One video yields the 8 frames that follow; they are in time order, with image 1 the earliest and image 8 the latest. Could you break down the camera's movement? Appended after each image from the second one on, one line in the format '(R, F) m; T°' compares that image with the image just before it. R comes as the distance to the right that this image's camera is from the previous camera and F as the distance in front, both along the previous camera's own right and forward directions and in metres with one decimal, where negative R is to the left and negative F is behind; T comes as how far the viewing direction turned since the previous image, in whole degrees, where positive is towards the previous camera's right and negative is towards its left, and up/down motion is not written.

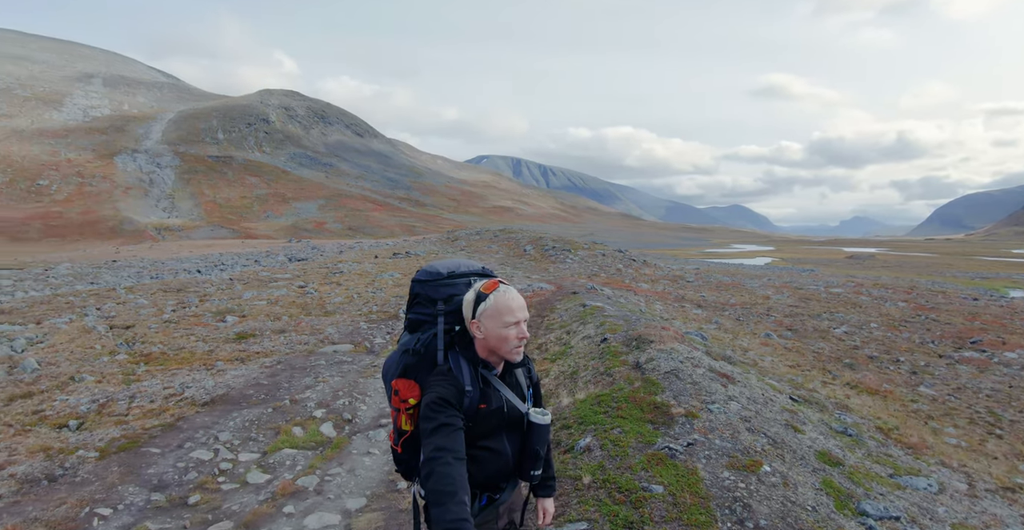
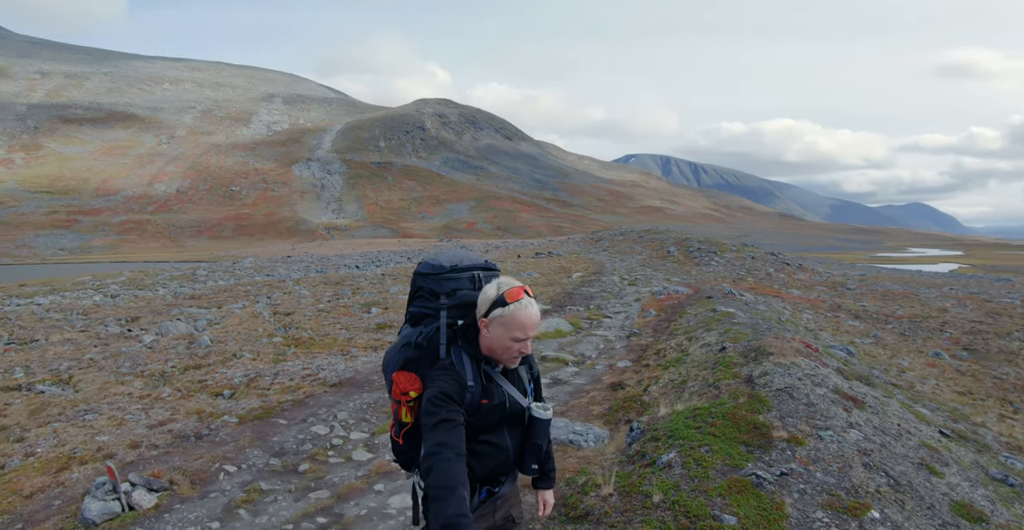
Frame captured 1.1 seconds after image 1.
(+1.7, +0.7) m; -16°
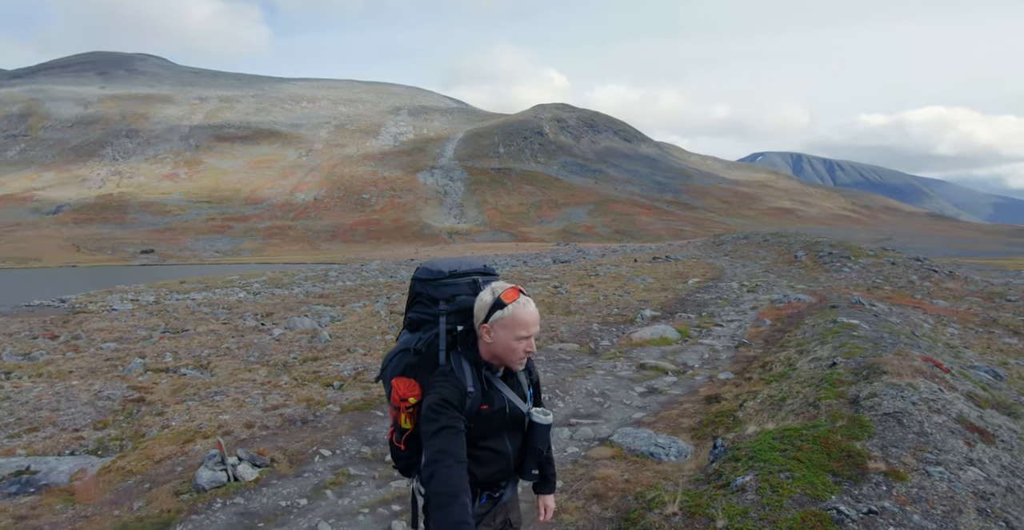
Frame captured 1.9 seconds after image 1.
(+1.3, +0.3) m; -13°
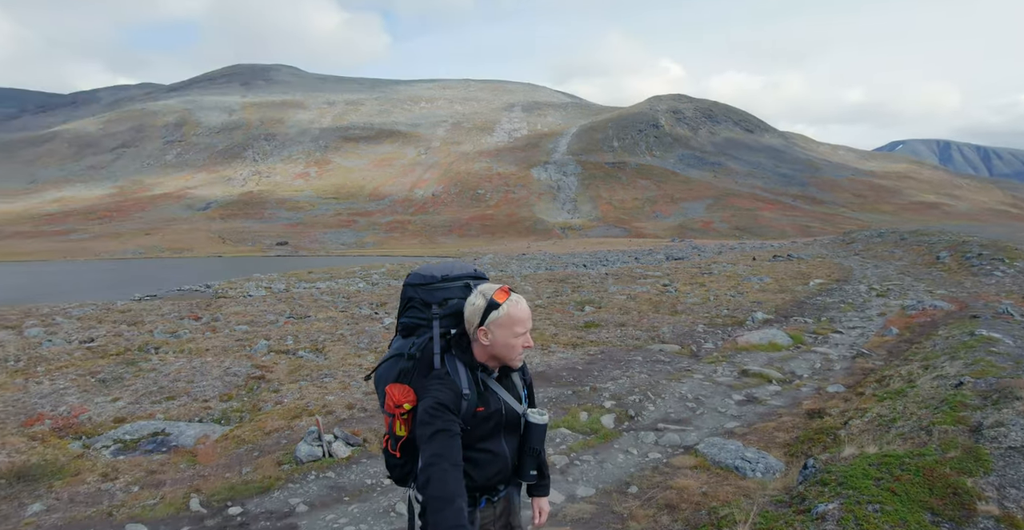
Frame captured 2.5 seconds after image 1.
(+1.1, +0.2) m; -12°
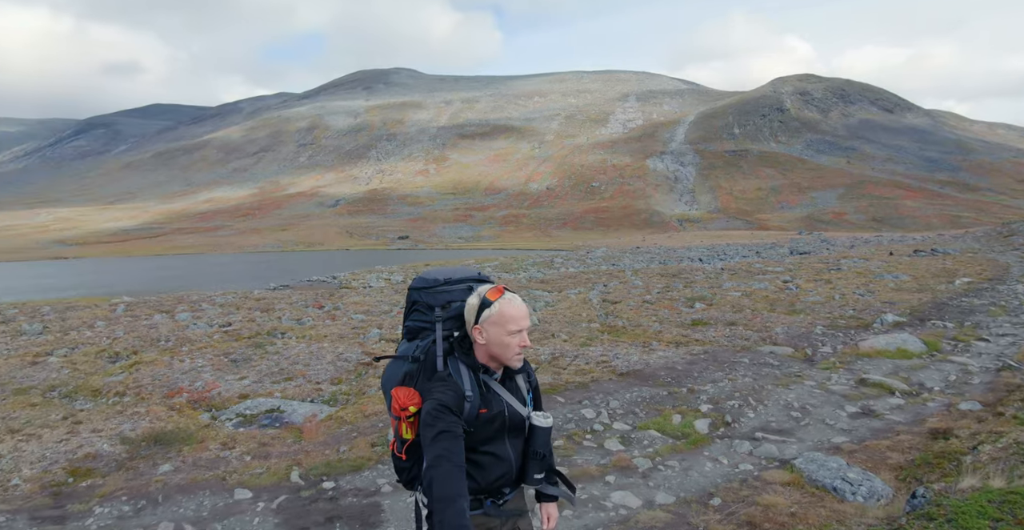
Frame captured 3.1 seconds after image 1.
(+1.1, +0.2) m; -12°
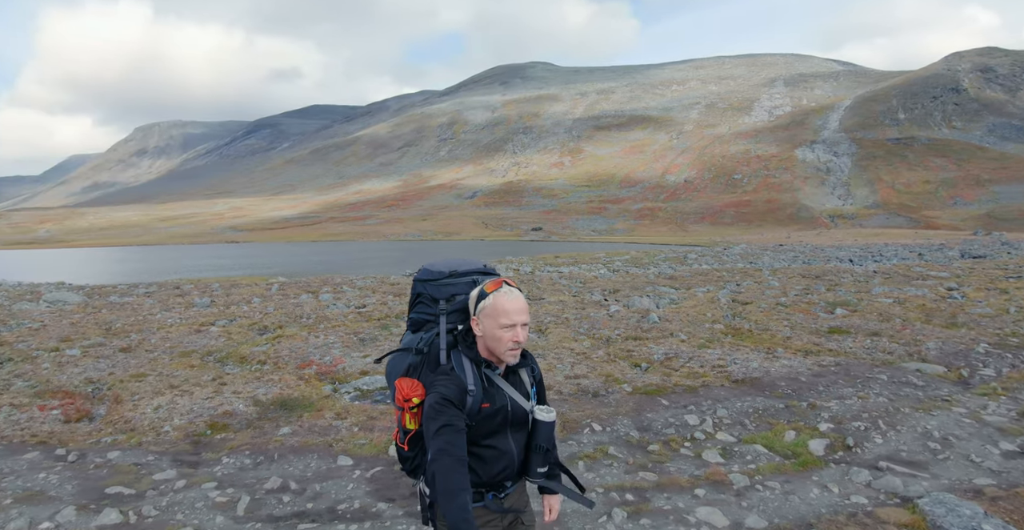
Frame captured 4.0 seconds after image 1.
(+1.2, +0.3) m; -15°
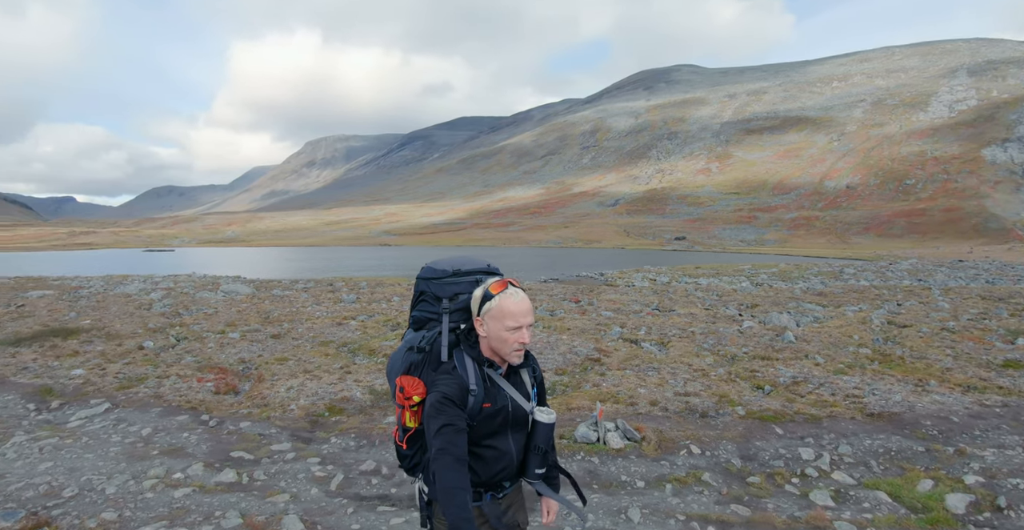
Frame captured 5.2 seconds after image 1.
(+1.5, +0.2) m; -15°
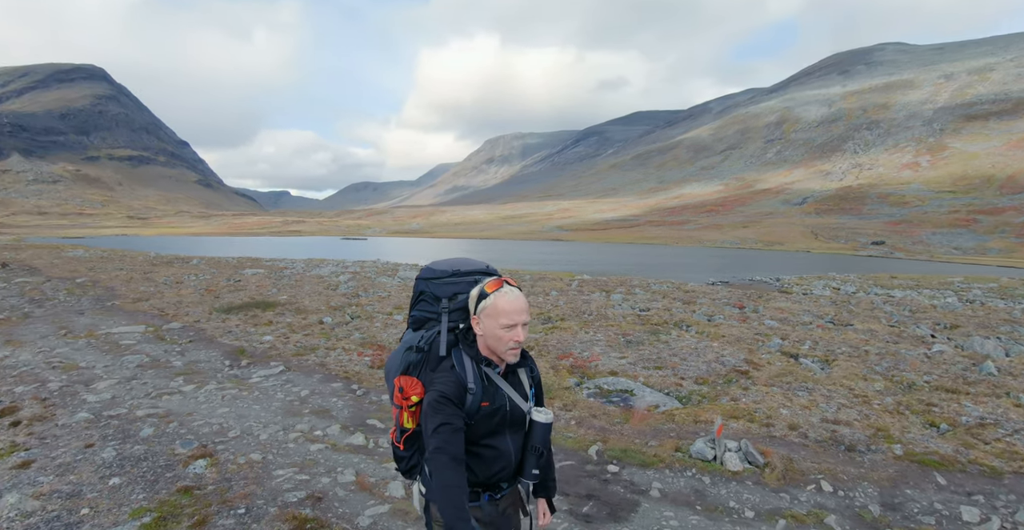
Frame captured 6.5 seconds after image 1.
(+1.7, +0.1) m; -19°
